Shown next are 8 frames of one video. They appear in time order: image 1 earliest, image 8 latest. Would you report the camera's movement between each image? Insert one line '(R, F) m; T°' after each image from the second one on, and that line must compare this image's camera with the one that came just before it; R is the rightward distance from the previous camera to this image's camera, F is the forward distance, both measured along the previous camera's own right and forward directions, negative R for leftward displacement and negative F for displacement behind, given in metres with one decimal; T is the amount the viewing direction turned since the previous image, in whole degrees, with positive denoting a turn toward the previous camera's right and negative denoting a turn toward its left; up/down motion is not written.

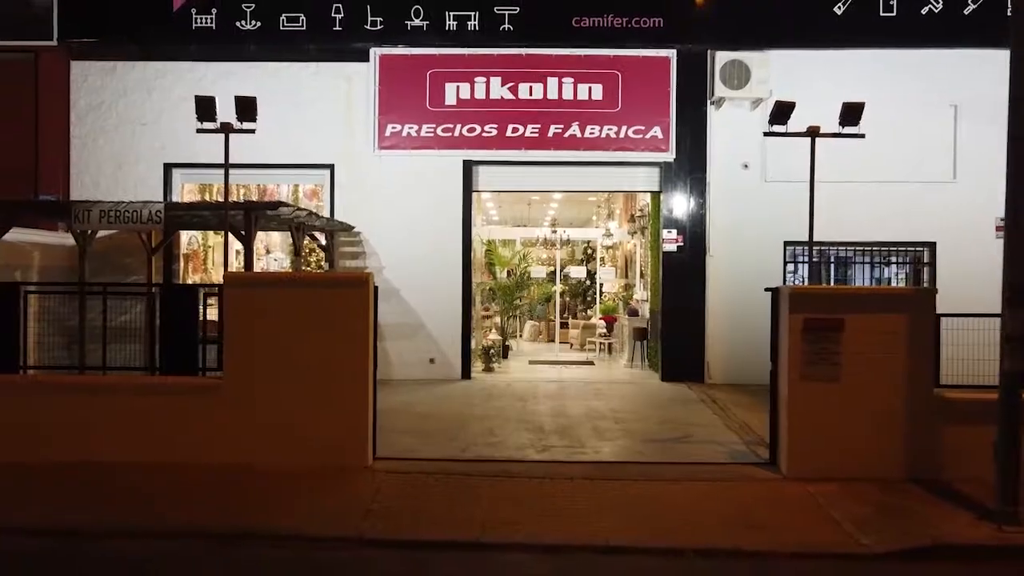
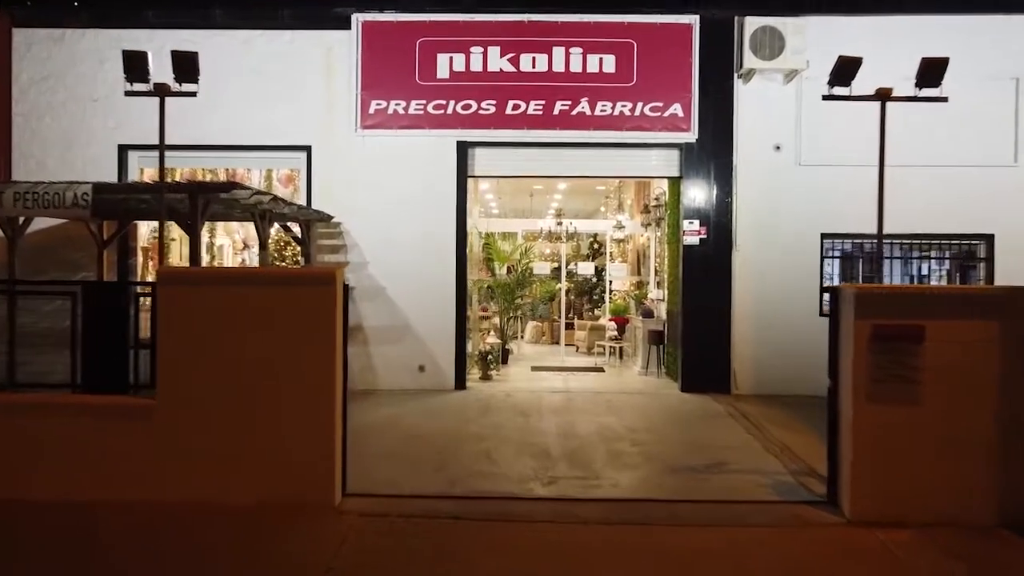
(0.0, +1.1) m; 0°
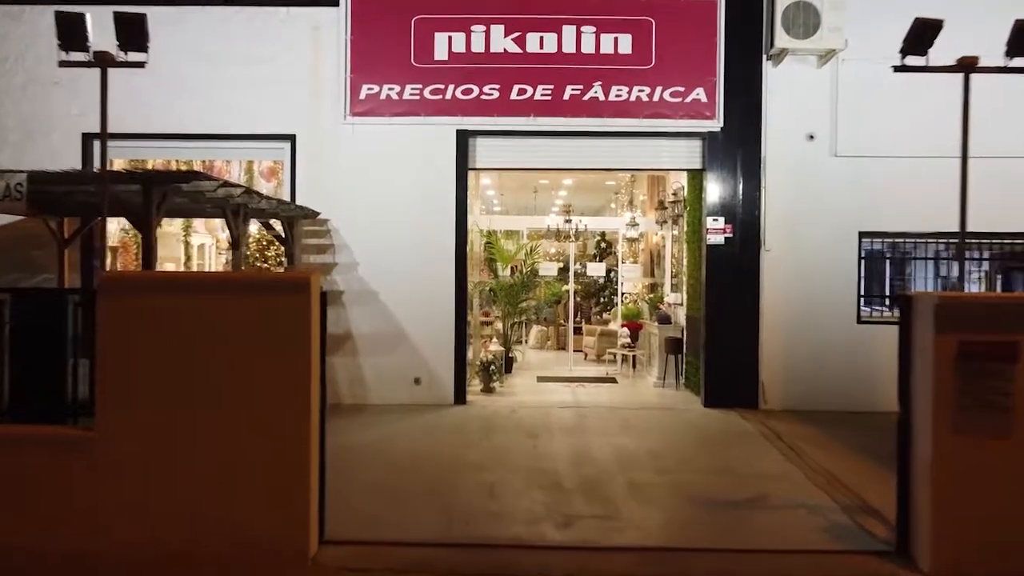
(-0.1, +0.8) m; 0°
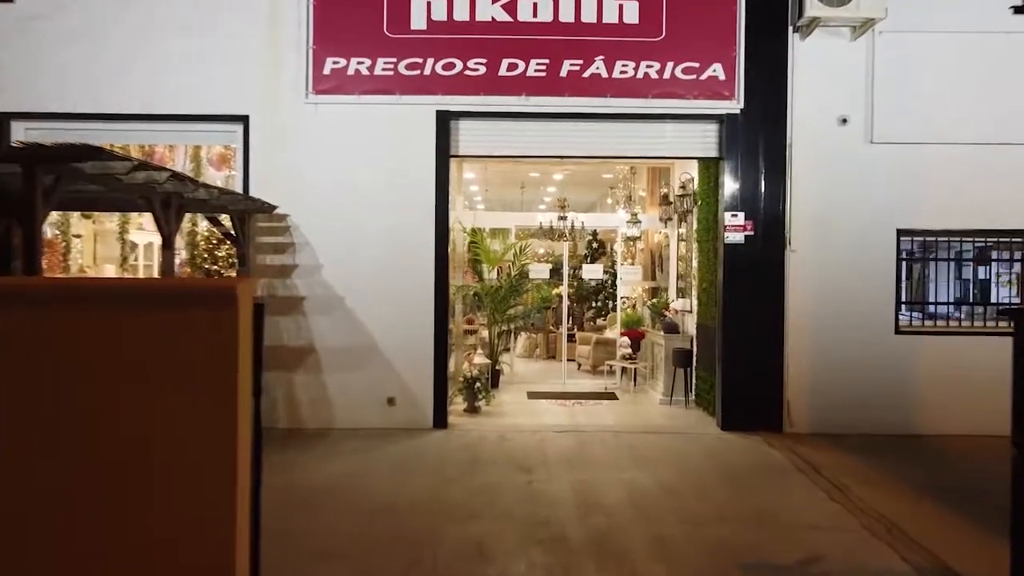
(-0.1, +1.1) m; +1°
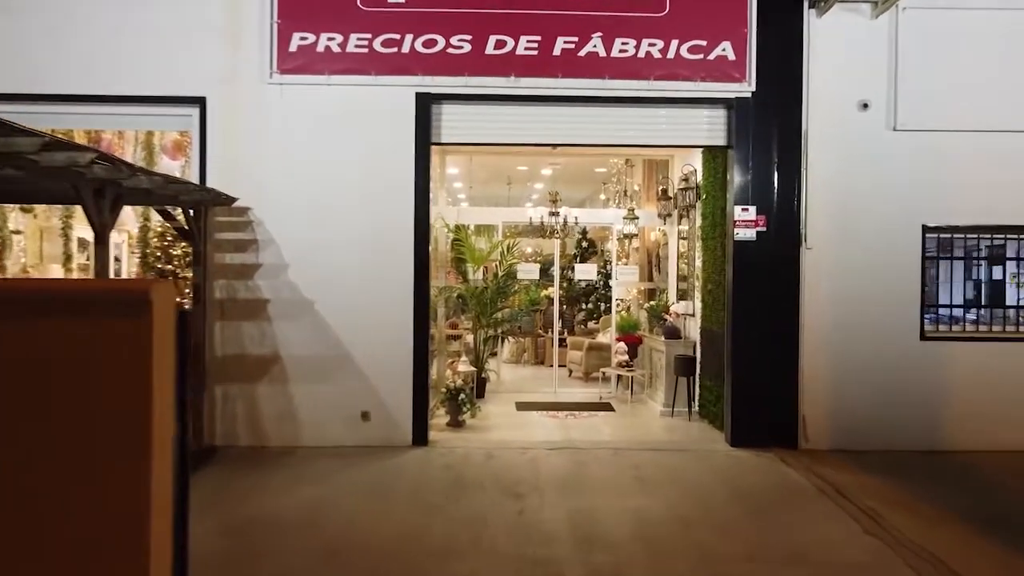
(0.0, +0.7) m; +1°
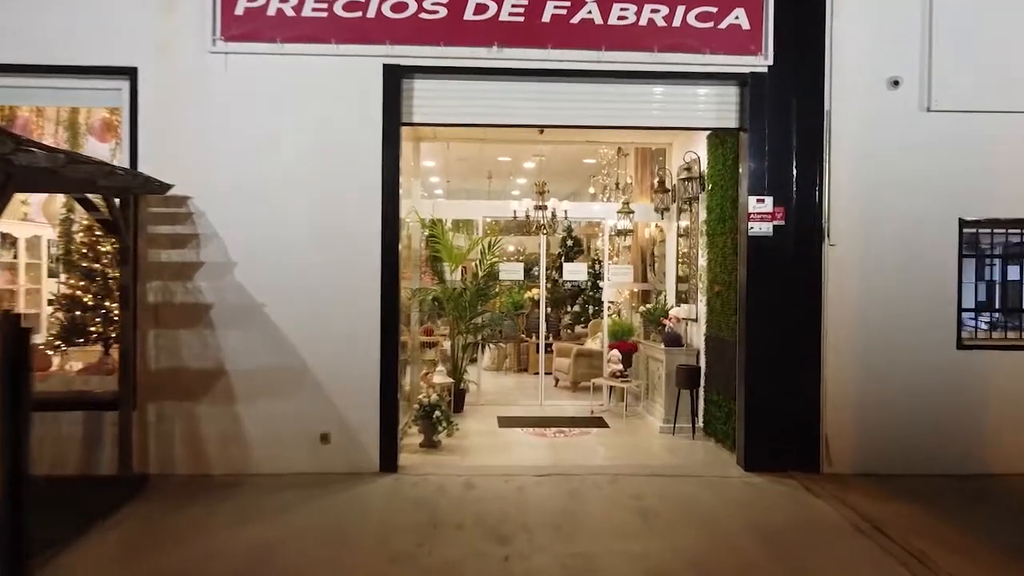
(0.0, +0.8) m; +1°
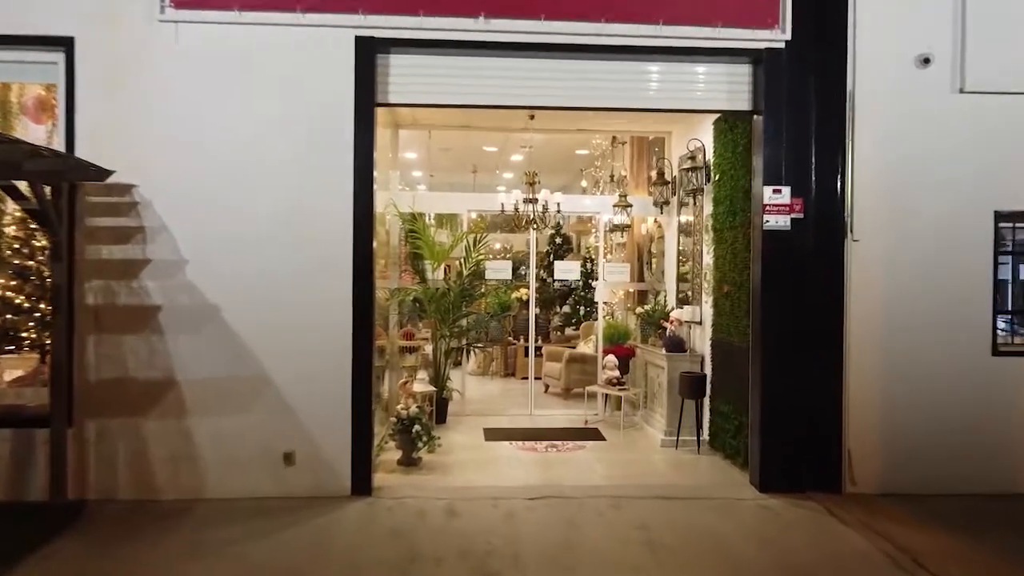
(0.0, +0.6) m; +1°
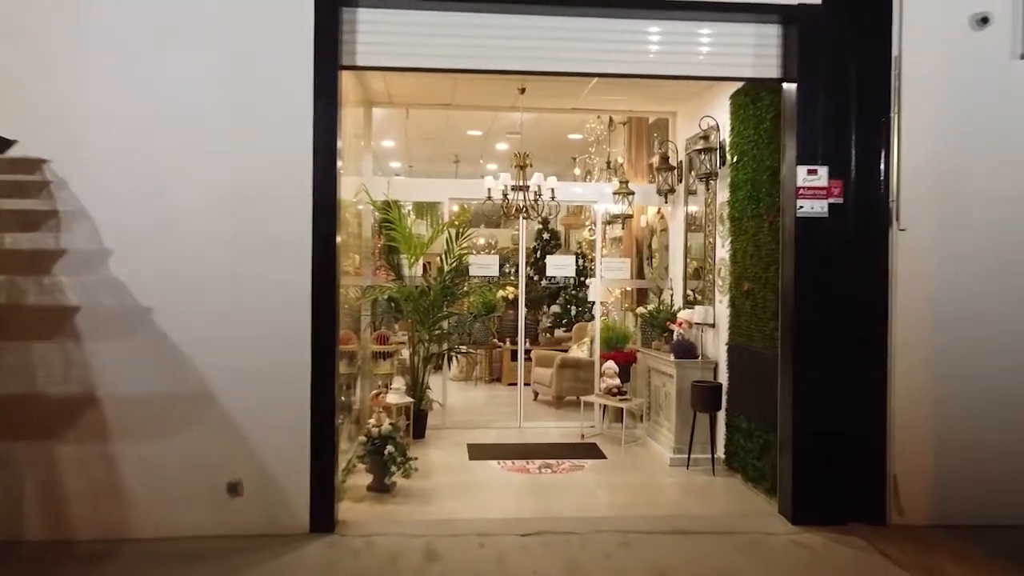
(0.0, +0.7) m; +1°
